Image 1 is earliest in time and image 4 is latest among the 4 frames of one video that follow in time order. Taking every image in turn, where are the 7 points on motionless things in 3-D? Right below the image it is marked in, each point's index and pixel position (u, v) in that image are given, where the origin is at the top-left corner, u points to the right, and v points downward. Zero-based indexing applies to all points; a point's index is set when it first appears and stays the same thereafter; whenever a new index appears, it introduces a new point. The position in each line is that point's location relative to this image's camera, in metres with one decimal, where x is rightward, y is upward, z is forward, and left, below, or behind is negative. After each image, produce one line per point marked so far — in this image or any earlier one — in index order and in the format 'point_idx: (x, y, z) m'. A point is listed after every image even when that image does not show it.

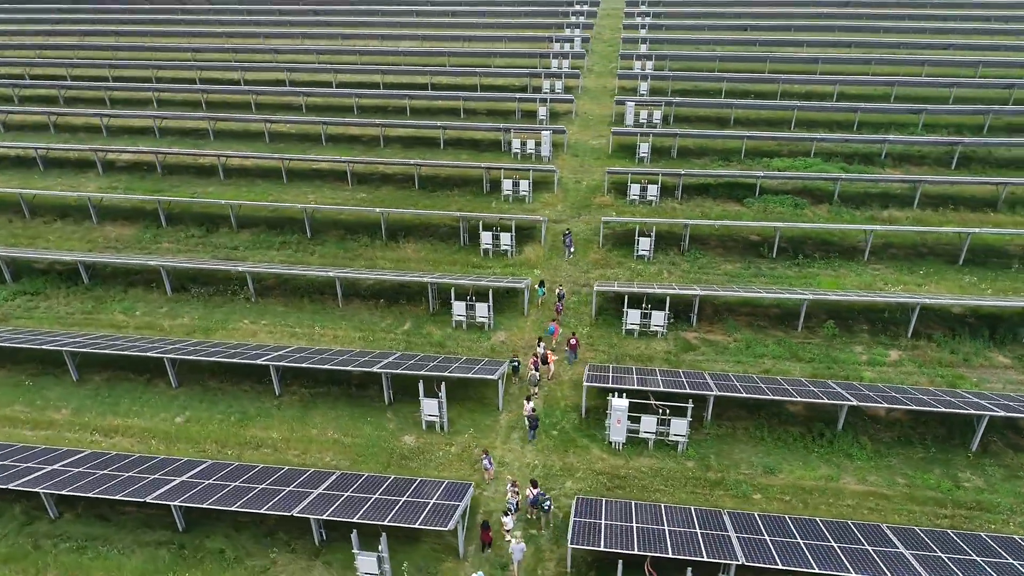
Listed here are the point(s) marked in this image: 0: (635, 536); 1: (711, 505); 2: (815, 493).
0: (+2.9, -5.7, +16.0) m
1: (+5.3, -5.7, +18.8) m
2: (+8.1, -5.5, +19.1) m
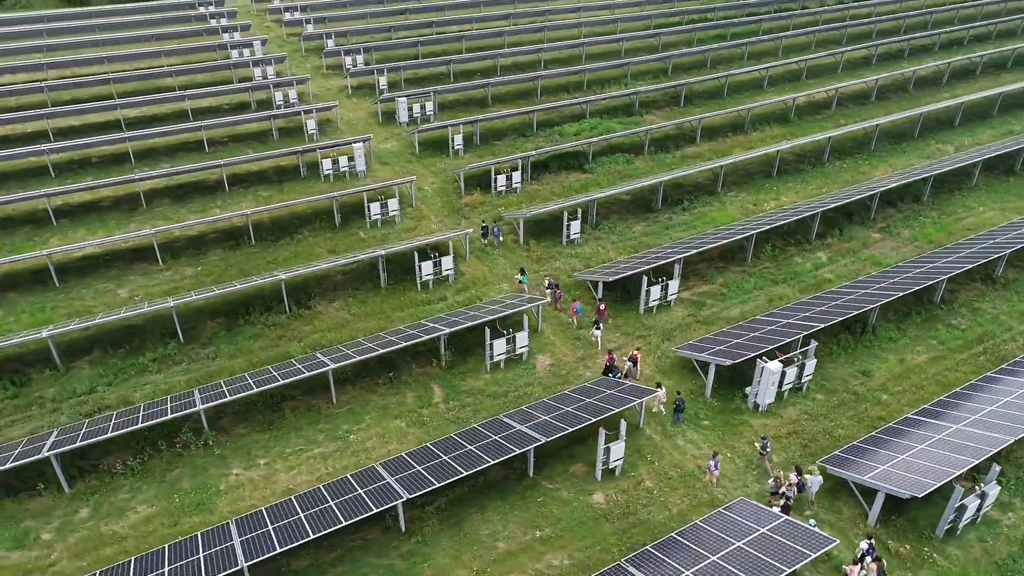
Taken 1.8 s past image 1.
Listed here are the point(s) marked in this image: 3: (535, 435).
0: (+10.2, -4.3, +17.5) m
1: (+10.7, -3.9, +21.1) m
2: (+12.7, -2.8, +22.8) m
3: (+0.8, -3.8, +18.6) m
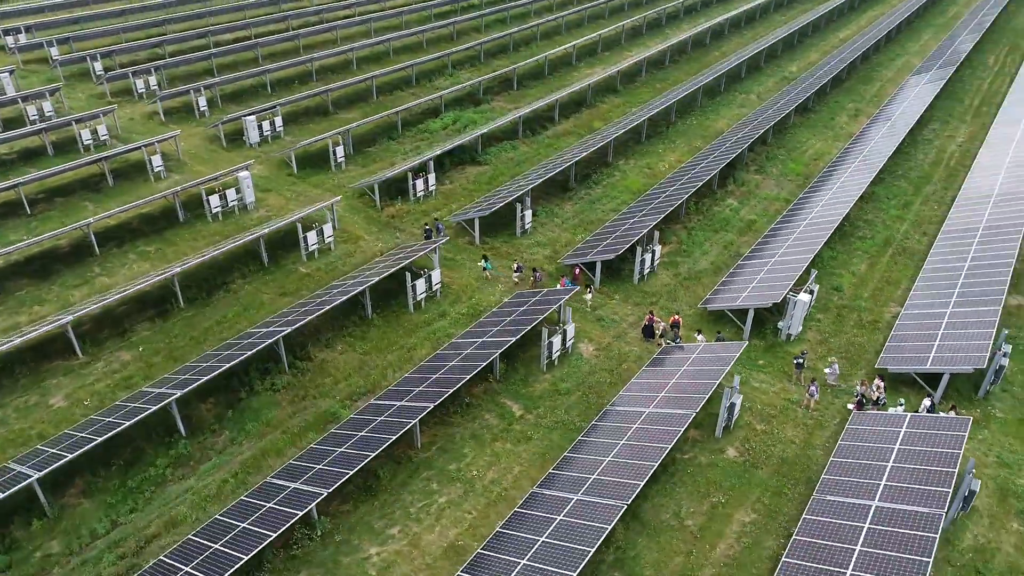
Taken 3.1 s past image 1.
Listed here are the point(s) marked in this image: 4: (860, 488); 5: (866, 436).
0: (+13.5, -1.7, +21.5) m
1: (+12.5, -1.2, +25.0) m
2: (+13.5, +0.2, +27.3) m
3: (+4.4, -3.3, +19.1) m
4: (+8.2, -4.9, +17.1) m
5: (+9.2, -3.9, +18.9) m
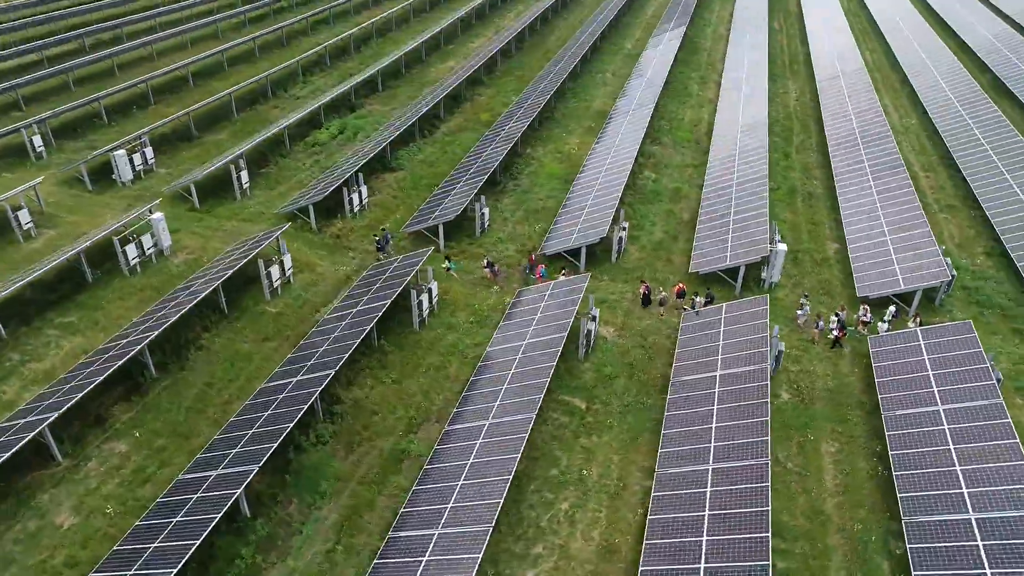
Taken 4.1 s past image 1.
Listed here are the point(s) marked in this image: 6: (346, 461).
0: (+14.3, +0.9, +25.3) m
1: (+12.3, +1.1, +28.4) m
2: (+12.3, +2.6, +30.8) m
3: (+6.7, -2.3, +20.5) m
4: (+11.1, -3.1, +19.7) m
5: (+11.4, -2.1, +21.6) m
6: (-4.6, -4.7, +19.5) m
